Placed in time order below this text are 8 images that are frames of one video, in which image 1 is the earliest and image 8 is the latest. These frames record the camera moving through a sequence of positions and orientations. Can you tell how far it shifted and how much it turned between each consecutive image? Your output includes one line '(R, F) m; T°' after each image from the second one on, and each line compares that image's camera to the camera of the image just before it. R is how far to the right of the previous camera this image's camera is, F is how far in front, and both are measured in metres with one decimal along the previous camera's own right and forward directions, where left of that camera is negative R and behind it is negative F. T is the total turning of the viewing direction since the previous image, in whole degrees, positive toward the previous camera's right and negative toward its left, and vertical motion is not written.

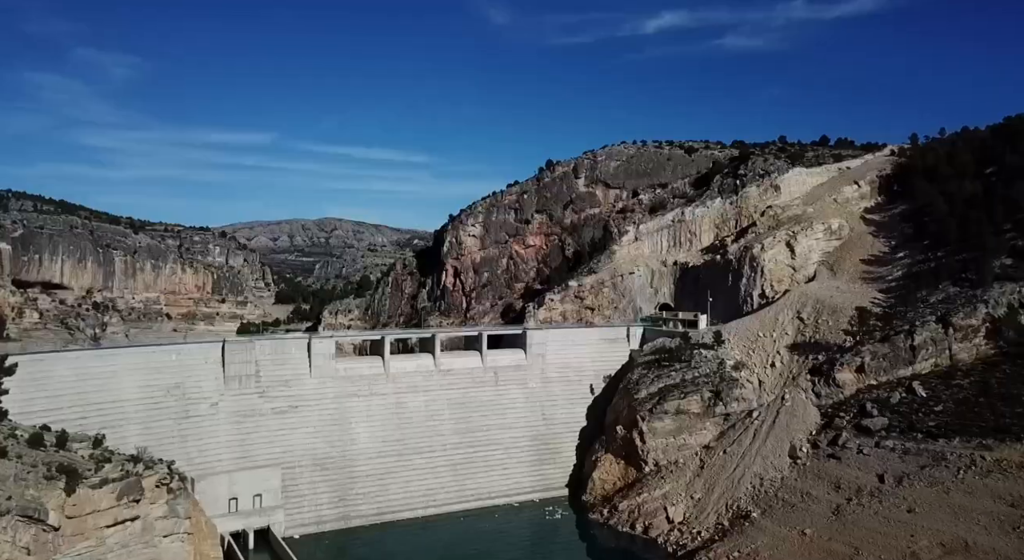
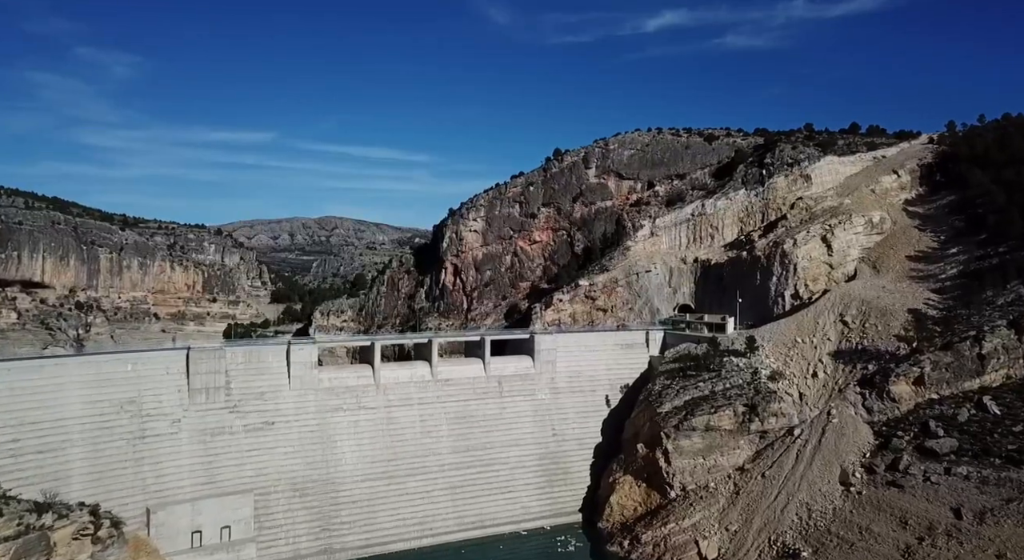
(-0.2, +4.3) m; 0°
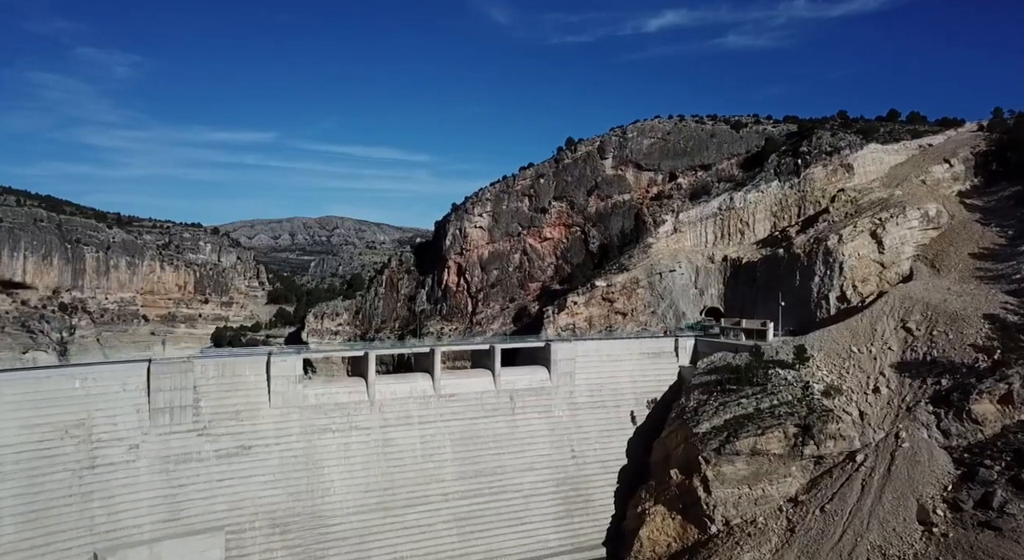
(-0.5, +4.3) m; 0°
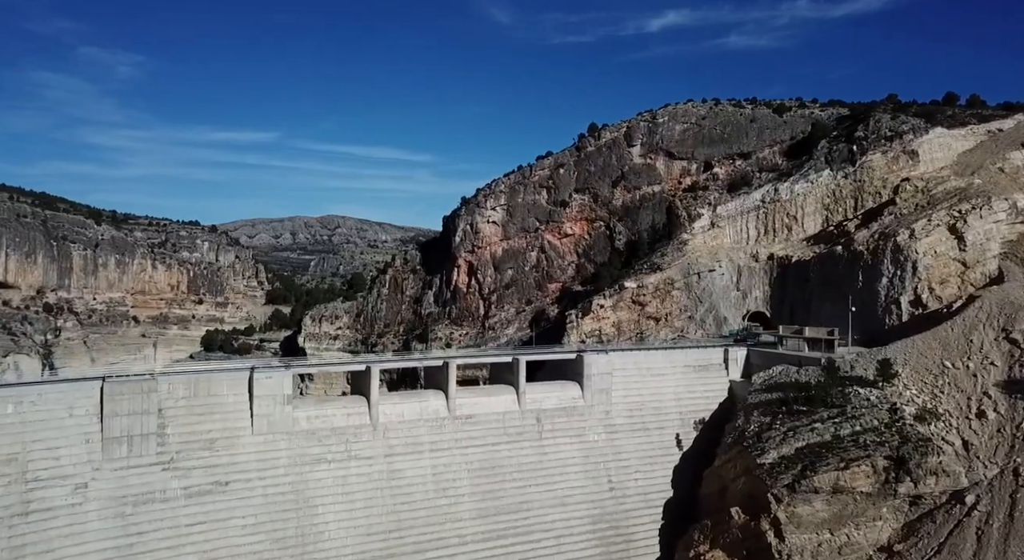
(-0.9, +4.6) m; 0°
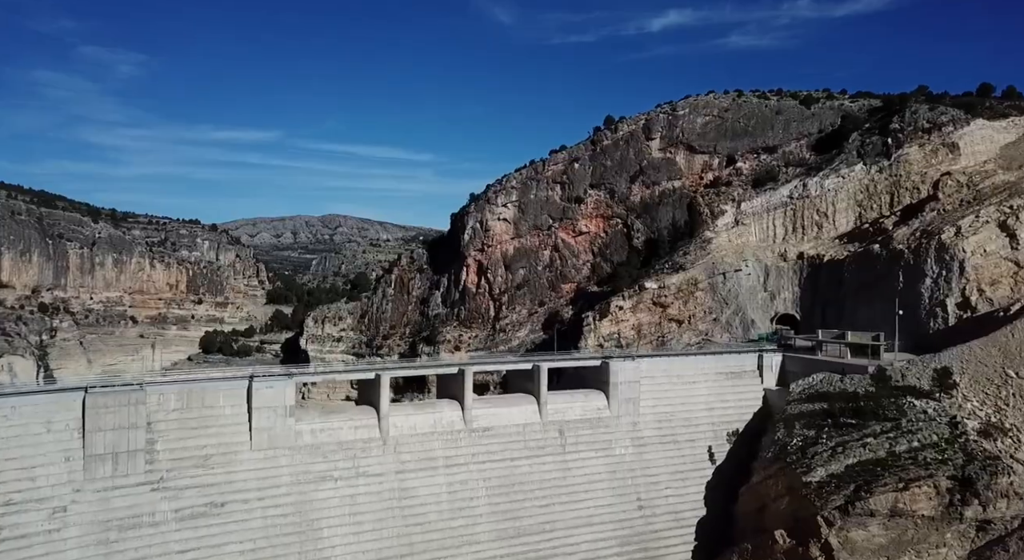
(-0.7, +2.0) m; 0°
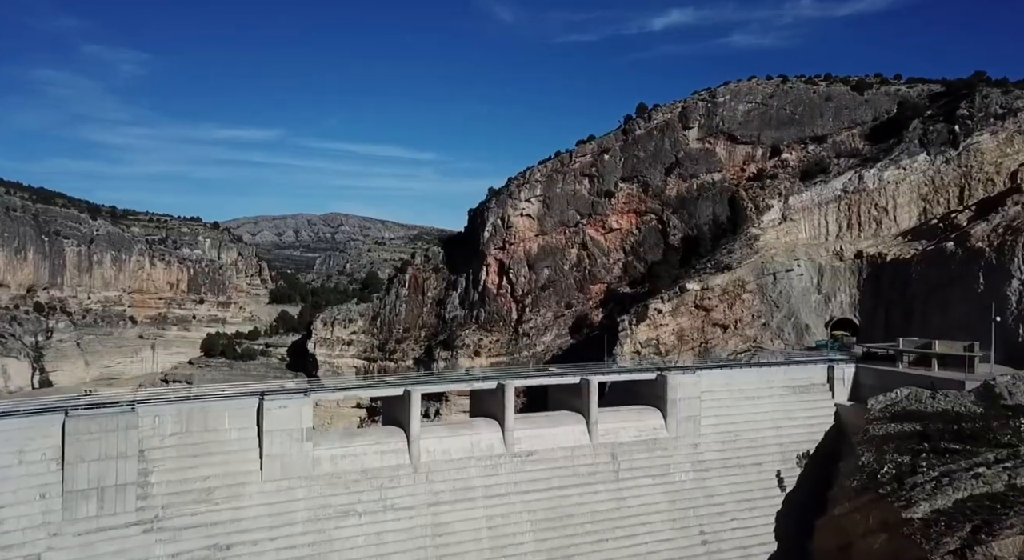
(-1.3, +3.0) m; 0°
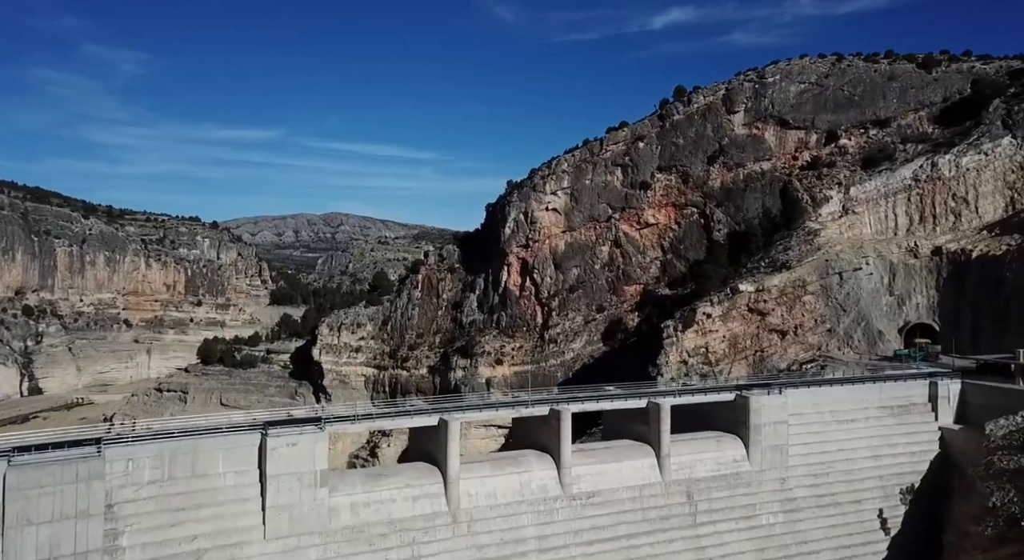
(-1.3, +3.7) m; 0°
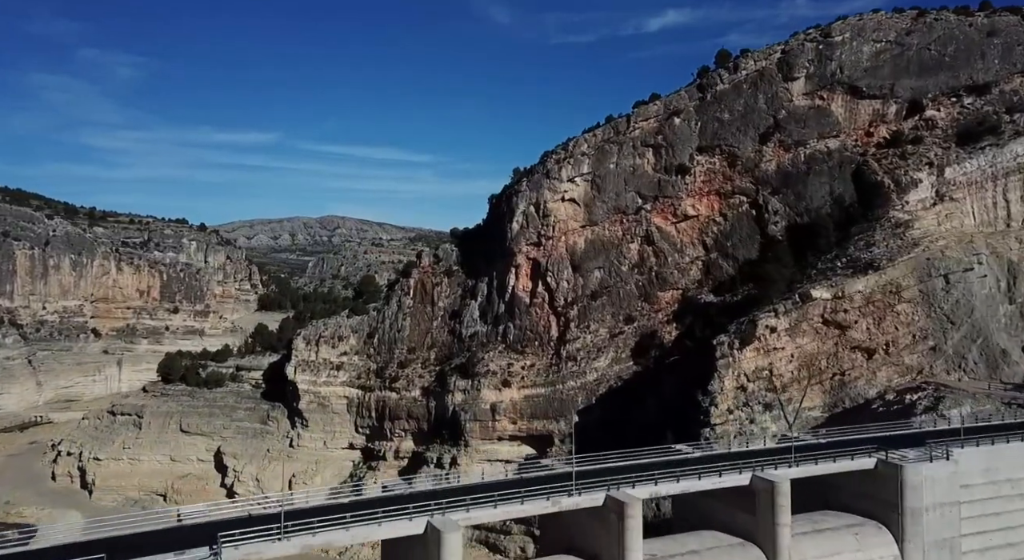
(-0.5, +6.4) m; 0°
